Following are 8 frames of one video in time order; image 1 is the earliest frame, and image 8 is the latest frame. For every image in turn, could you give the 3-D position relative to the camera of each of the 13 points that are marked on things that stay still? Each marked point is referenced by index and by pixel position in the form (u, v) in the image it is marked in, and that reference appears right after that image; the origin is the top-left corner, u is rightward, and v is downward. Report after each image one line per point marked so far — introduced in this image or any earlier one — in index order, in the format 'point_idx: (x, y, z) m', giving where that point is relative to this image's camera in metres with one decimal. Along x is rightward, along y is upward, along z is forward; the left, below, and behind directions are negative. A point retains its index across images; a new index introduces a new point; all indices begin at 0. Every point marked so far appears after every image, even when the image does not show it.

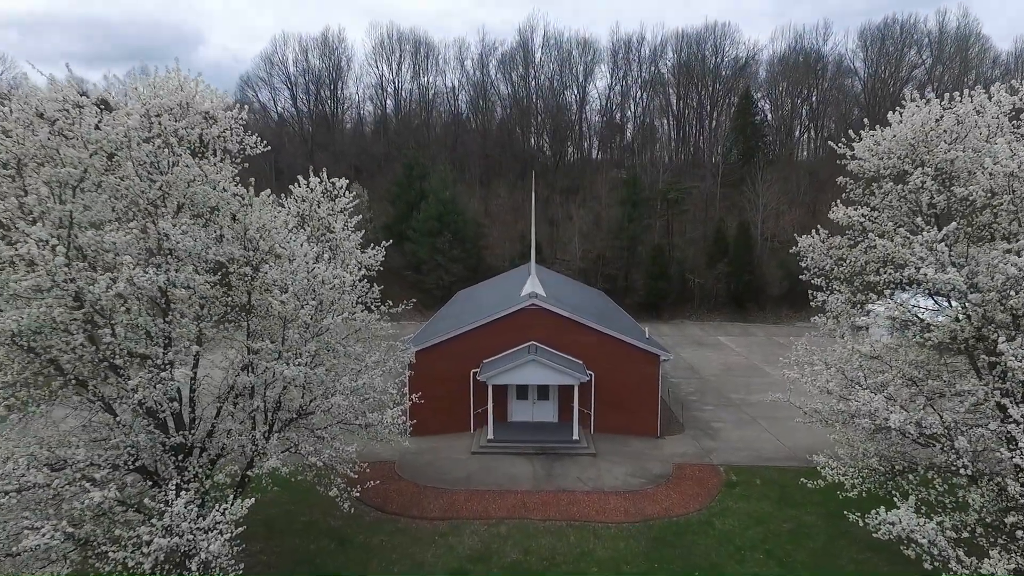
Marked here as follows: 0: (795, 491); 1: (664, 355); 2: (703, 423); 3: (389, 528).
0: (+7.1, -5.1, +13.3) m
1: (+4.6, -2.1, +16.0) m
2: (+6.4, -4.5, +17.6) m
3: (-2.7, -5.3, +11.7) m
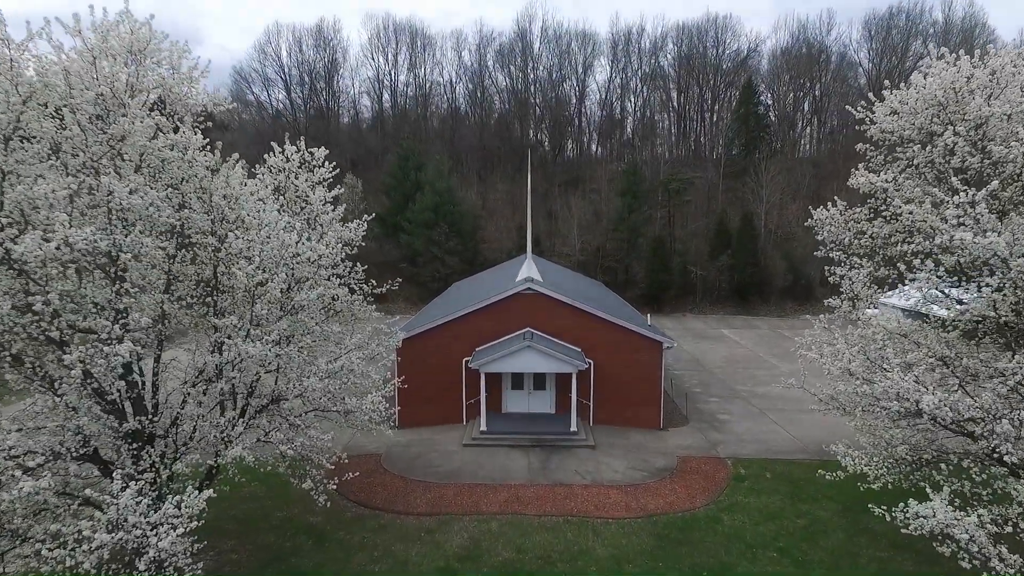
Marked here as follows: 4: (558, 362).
0: (+6.9, -4.6, +12.4) m
1: (+4.5, -1.6, +15.1) m
2: (+6.2, -4.0, +16.8) m
3: (-2.9, -4.9, +10.8) m
4: (+1.2, -1.9, +14.1) m
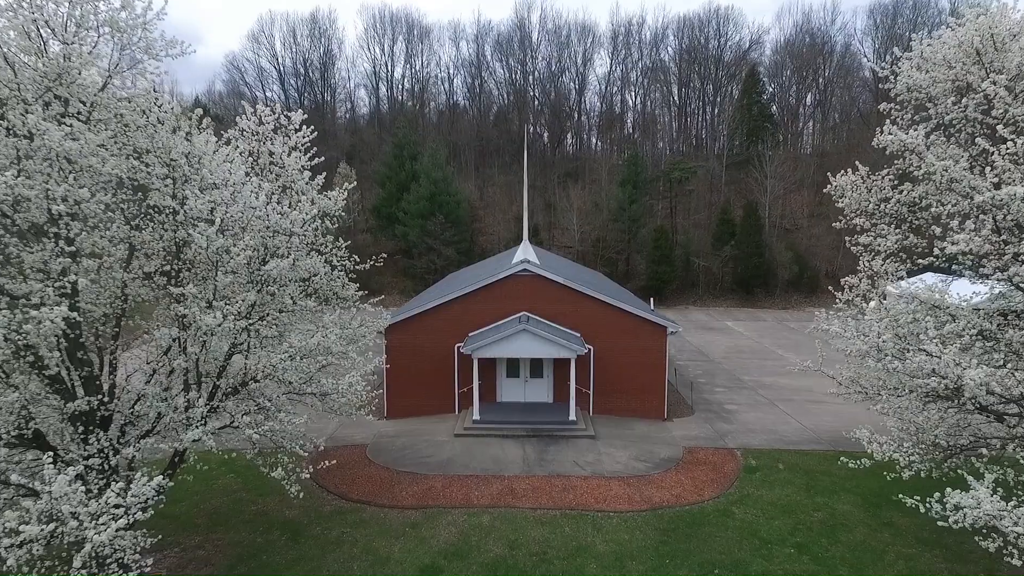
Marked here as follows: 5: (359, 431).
0: (+6.8, -4.1, +11.5) m
1: (+4.3, -1.1, +14.3) m
2: (+6.1, -3.5, +15.9) m
3: (-3.0, -4.4, +10.0) m
4: (+1.1, -1.4, +13.3) m
5: (-4.0, -3.7, +13.8) m
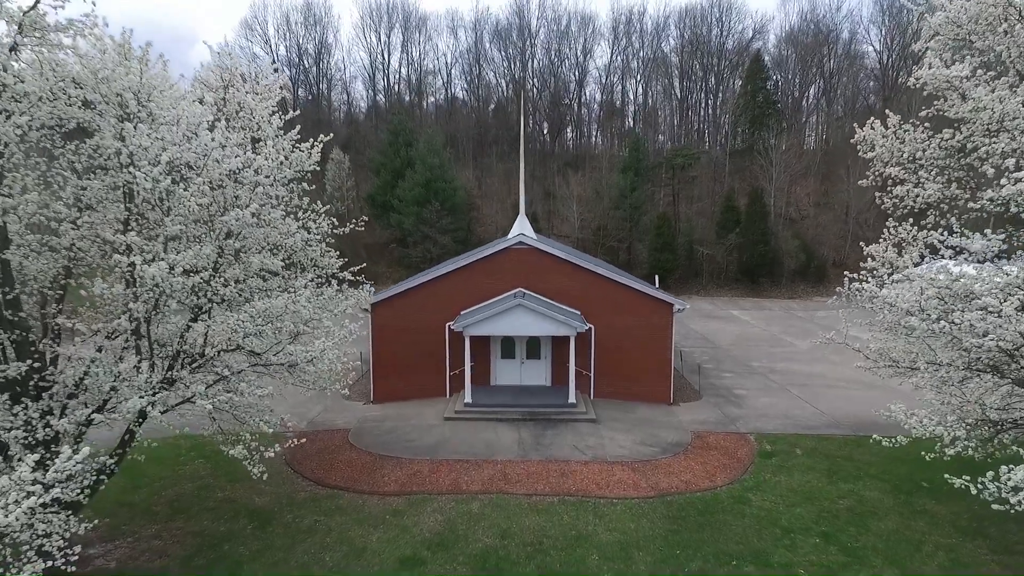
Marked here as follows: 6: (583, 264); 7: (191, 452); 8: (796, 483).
0: (+6.7, -3.5, +10.6) m
1: (+4.2, -0.4, +13.3) m
2: (+6.0, -2.9, +14.9) m
3: (-3.1, -3.7, +9.0) m
4: (+1.0, -0.8, +12.3) m
5: (-4.1, -3.1, +12.8) m
6: (+1.8, +0.6, +13.3) m
7: (-6.8, -3.5, +11.3) m
8: (+5.2, -3.6, +9.7) m
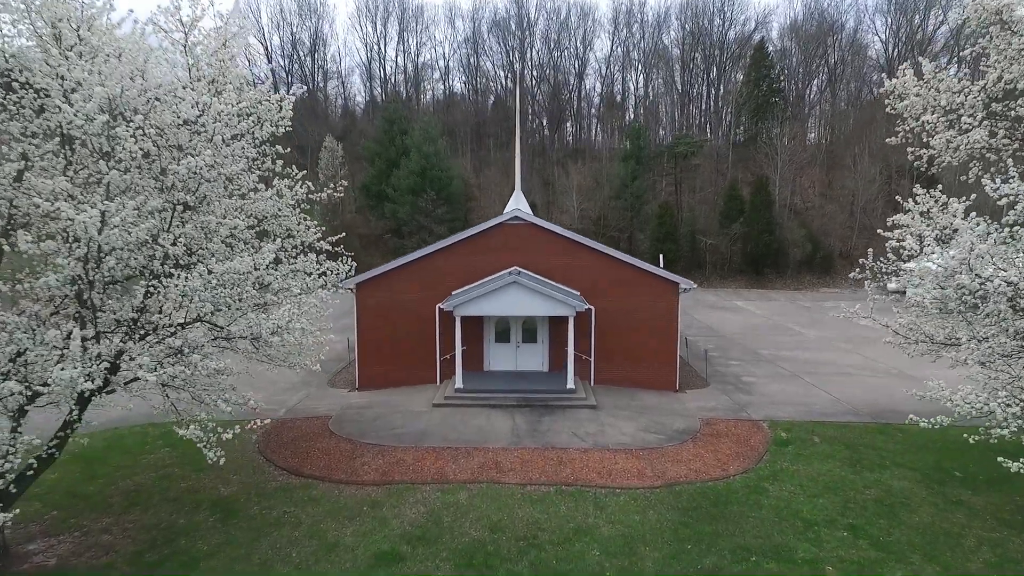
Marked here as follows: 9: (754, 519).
0: (+6.6, -3.0, +9.7) m
1: (+4.1, +0.1, +12.4) m
2: (+5.8, -2.4, +14.1) m
3: (-3.3, -3.2, +8.1) m
4: (+0.8, -0.3, +11.4) m
5: (-4.2, -2.6, +11.9) m
6: (+1.7, +1.1, +12.5) m
7: (-6.9, -3.0, +10.4) m
8: (+5.1, -3.1, +8.9) m
9: (+3.4, -3.3, +7.5) m
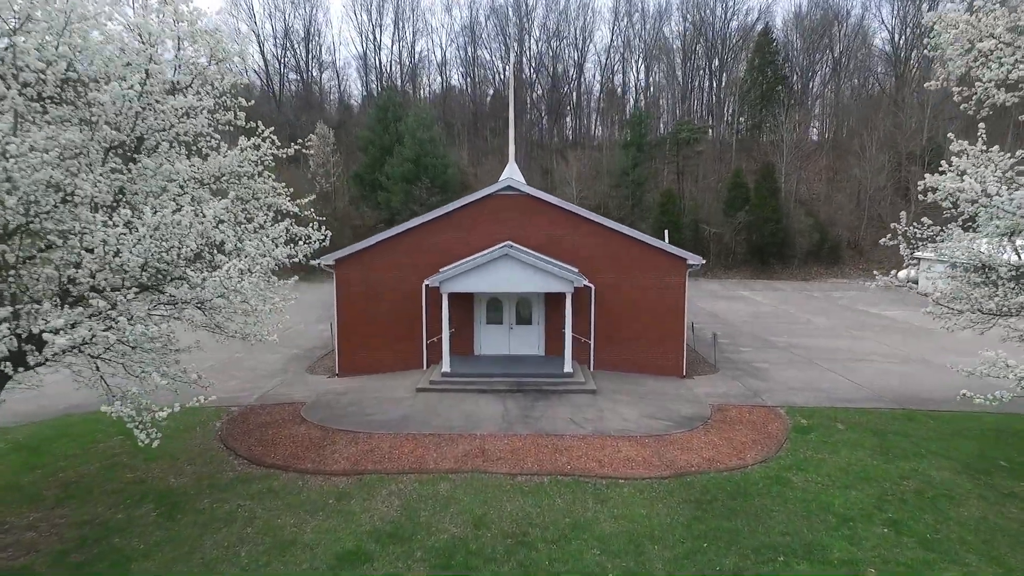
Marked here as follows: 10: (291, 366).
0: (+6.4, -2.5, +8.7) m
1: (+3.9, +0.6, +11.4) m
2: (+5.7, -1.9, +13.1) m
3: (-3.4, -2.7, +7.1) m
4: (+0.7, +0.2, +10.4) m
5: (-4.4, -2.1, +10.9) m
6: (+1.5, +1.6, +11.5) m
7: (-7.1, -2.5, +9.4) m
8: (+4.9, -2.6, +7.9) m
9: (+3.3, -2.8, +6.5) m
10: (-5.4, -1.9, +13.0) m
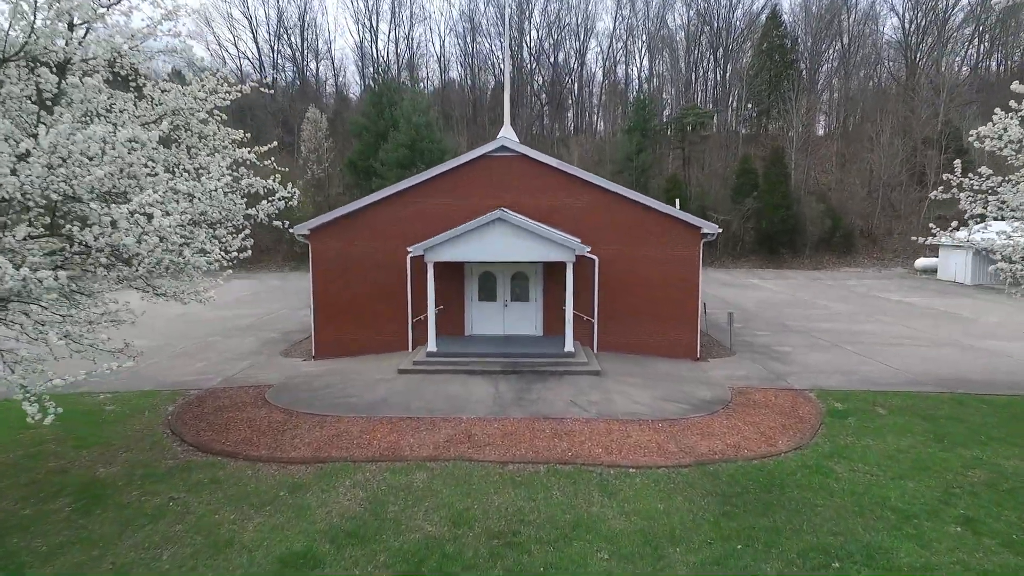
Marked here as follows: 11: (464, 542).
0: (+6.3, -1.9, +7.5) m
1: (+3.8, +1.1, +10.3) m
2: (+5.6, -1.3, +11.9) m
3: (-3.5, -2.2, +6.0) m
4: (+0.6, +0.8, +9.3) m
5: (-4.5, -1.6, +9.8) m
6: (+1.4, +2.2, +10.3) m
7: (-7.2, -1.9, +8.3) m
8: (+4.8, -2.0, +6.7) m
9: (+3.1, -2.2, +5.3) m
10: (-5.5, -1.4, +11.9) m
11: (-0.4, -2.3, +4.8) m
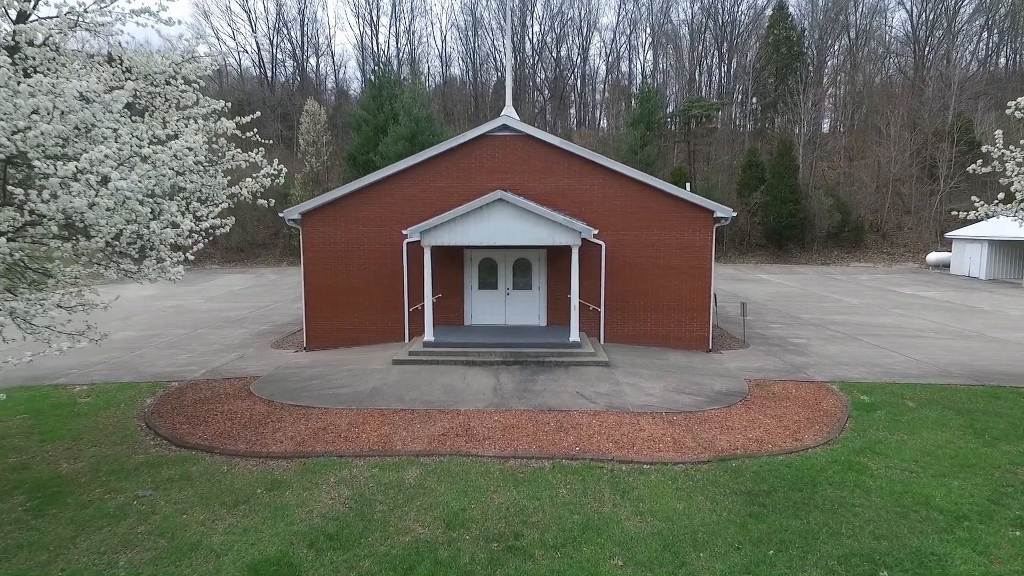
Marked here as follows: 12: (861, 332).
0: (+6.3, -1.7, +6.9) m
1: (+3.9, +1.3, +9.7) m
2: (+5.6, -1.1, +11.3) m
3: (-3.5, -1.9, +5.5) m
4: (+0.6, +1.0, +8.7) m
5: (-4.5, -1.3, +9.2) m
6: (+1.5, +2.4, +9.8) m
7: (-7.2, -1.7, +7.7) m
8: (+4.9, -1.8, +6.1) m
9: (+3.2, -2.0, +4.8) m
10: (-5.5, -1.1, +11.4) m
11: (-0.4, -2.1, +4.3) m
12: (+8.1, -1.0, +12.3) m
